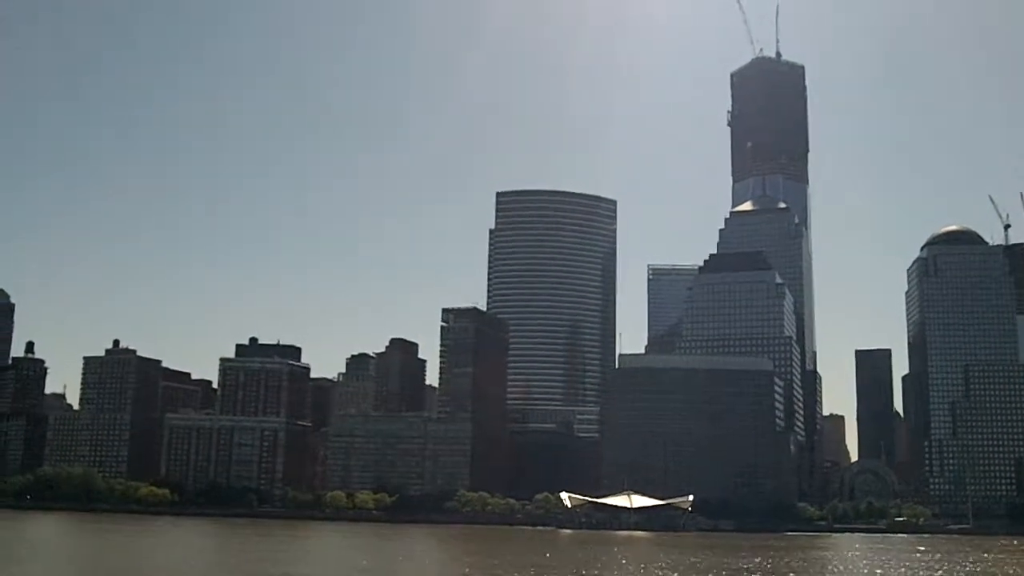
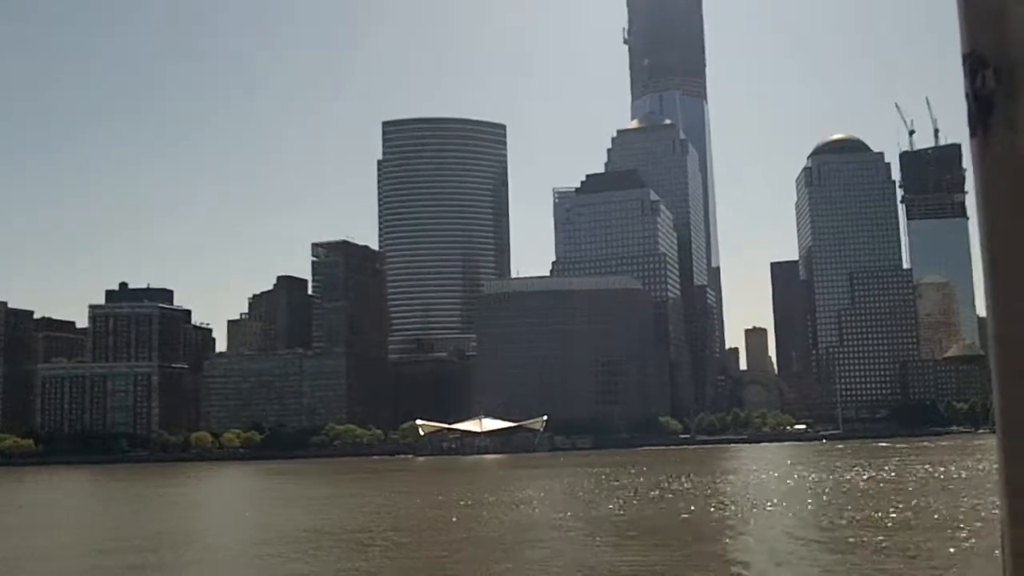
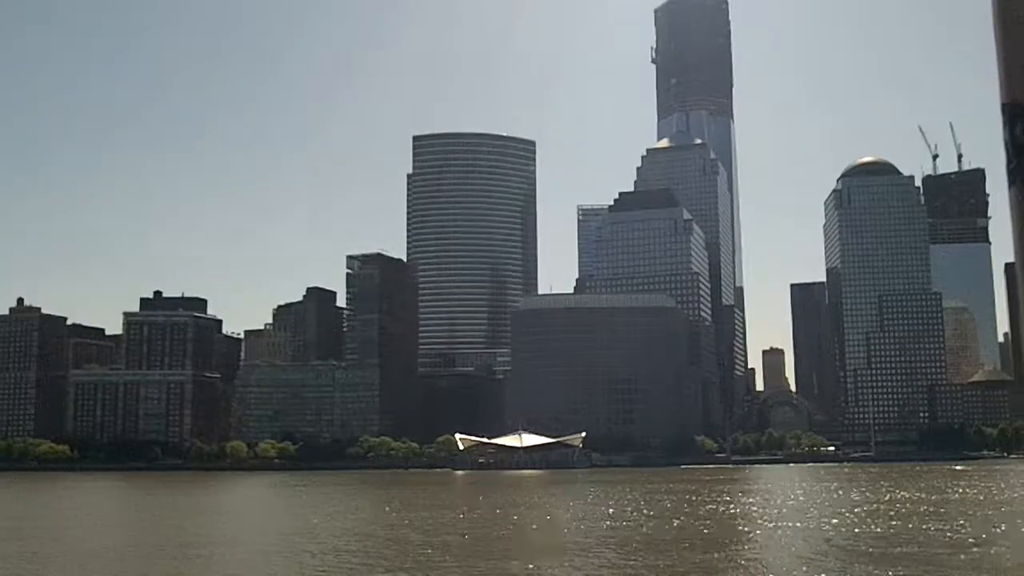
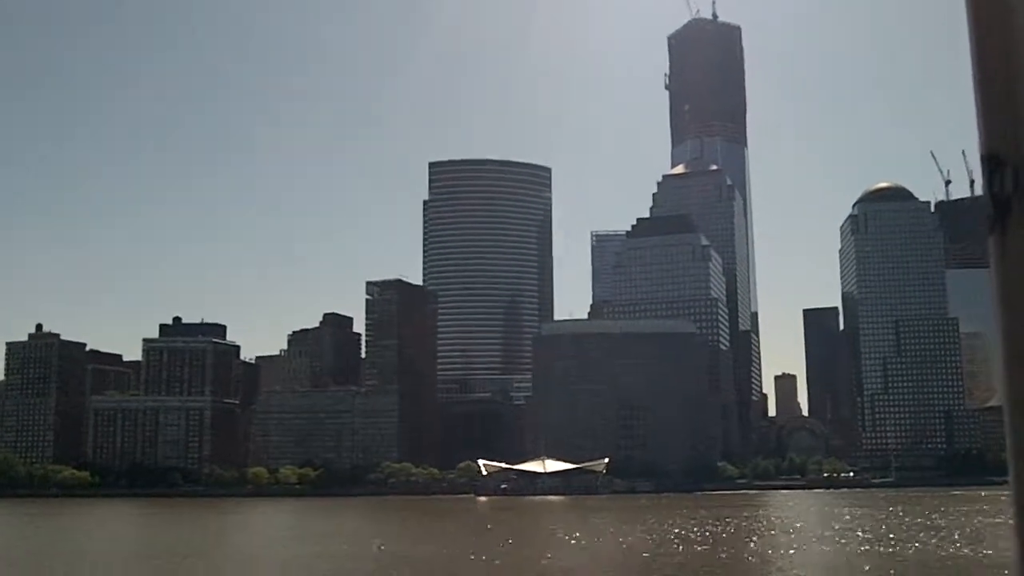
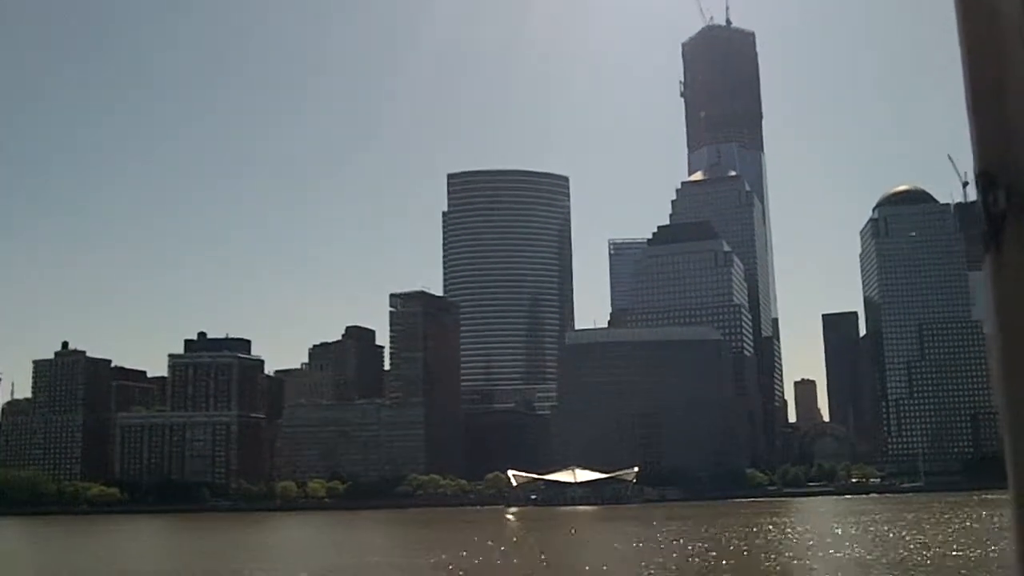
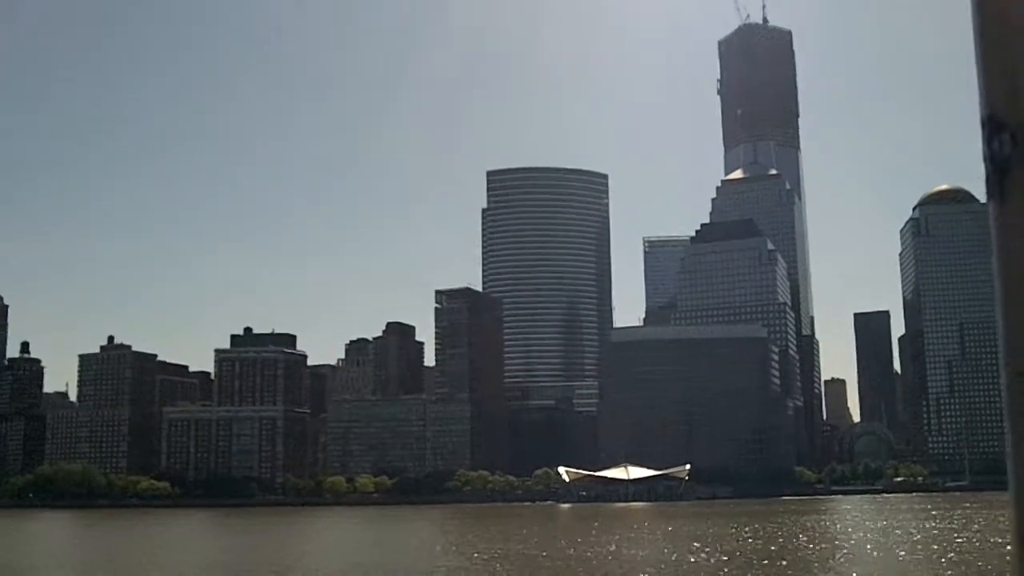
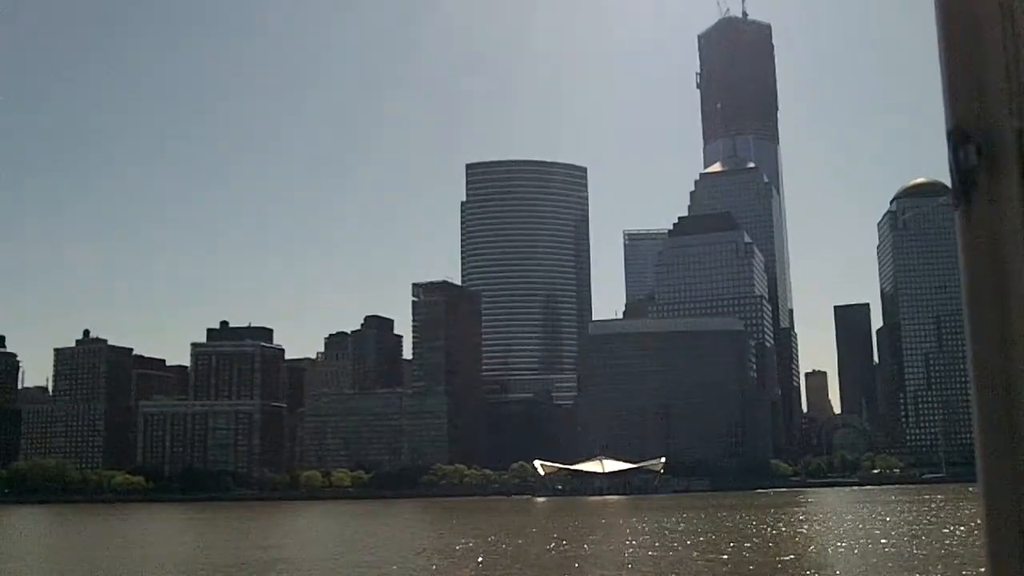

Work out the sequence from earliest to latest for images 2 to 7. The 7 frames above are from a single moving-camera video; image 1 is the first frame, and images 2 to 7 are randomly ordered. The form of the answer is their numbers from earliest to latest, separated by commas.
6, 7, 5, 4, 3, 2
